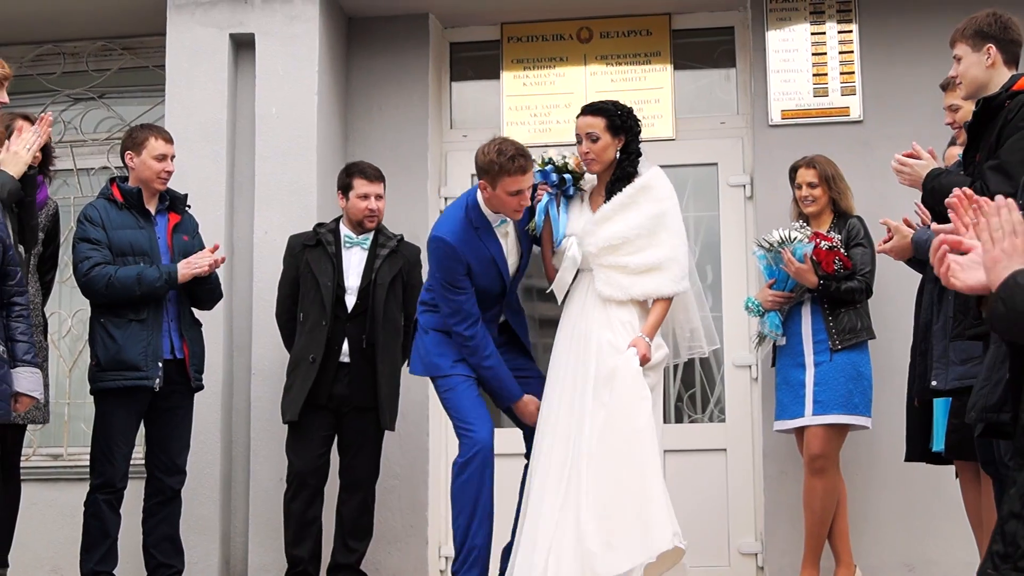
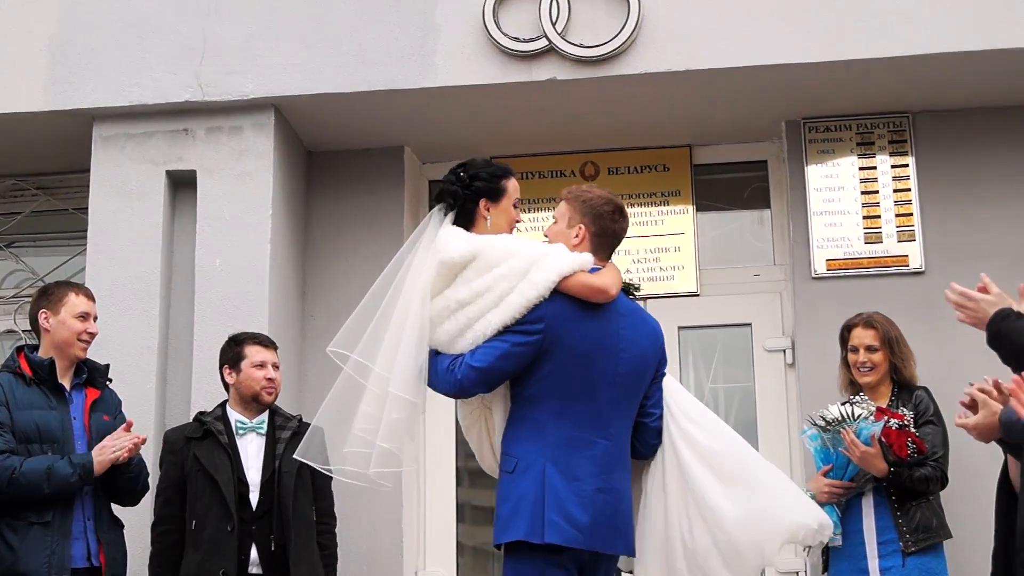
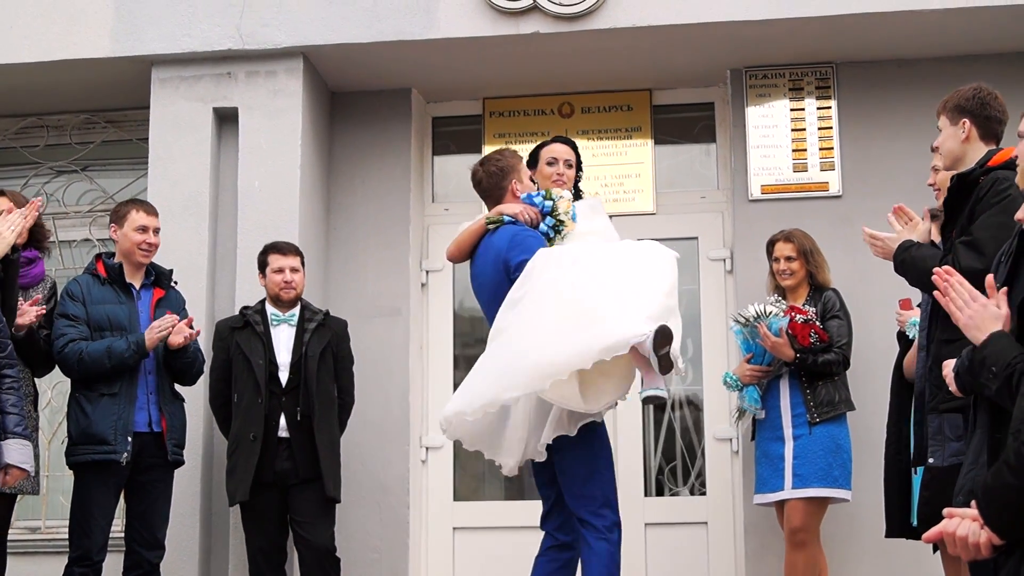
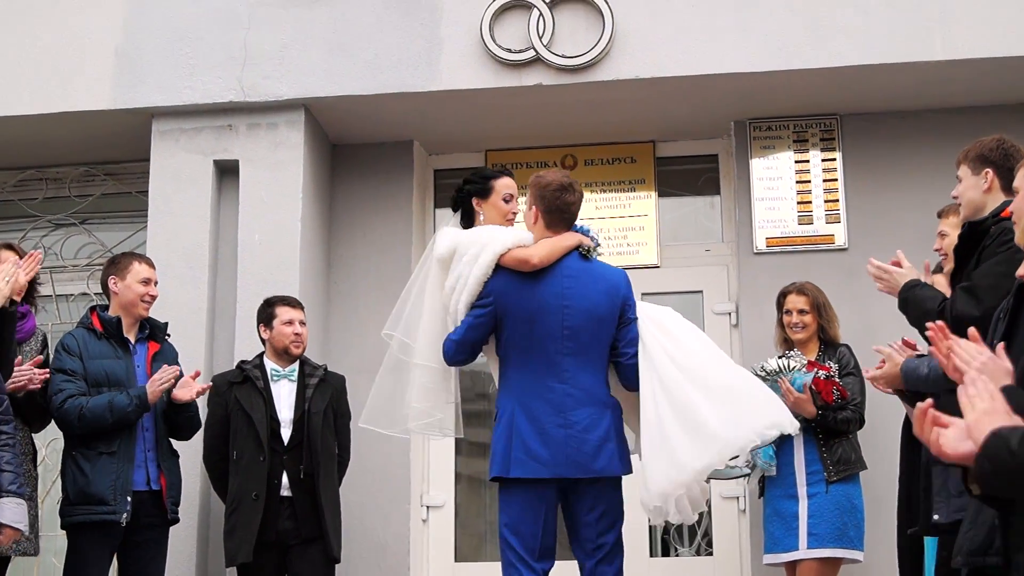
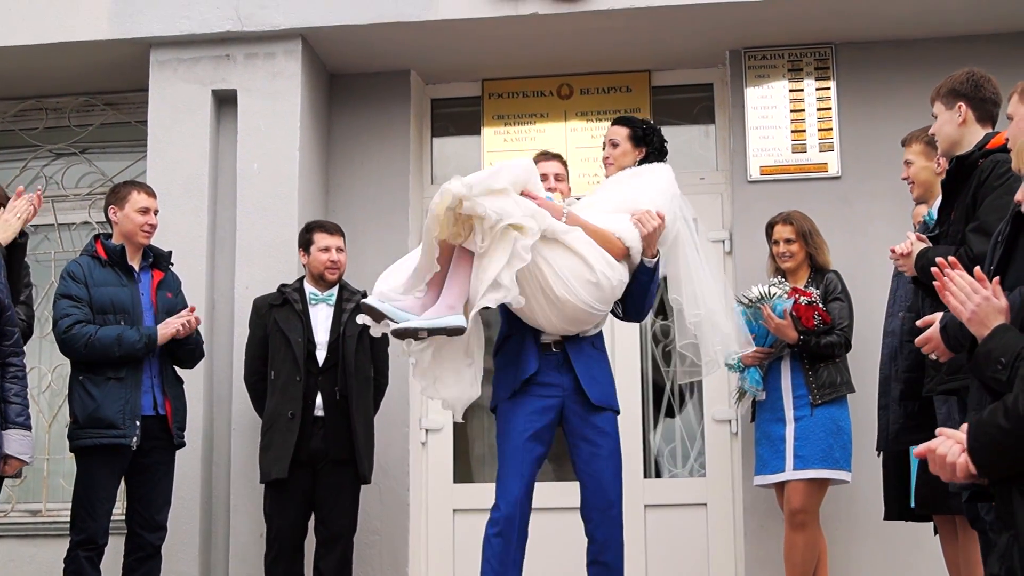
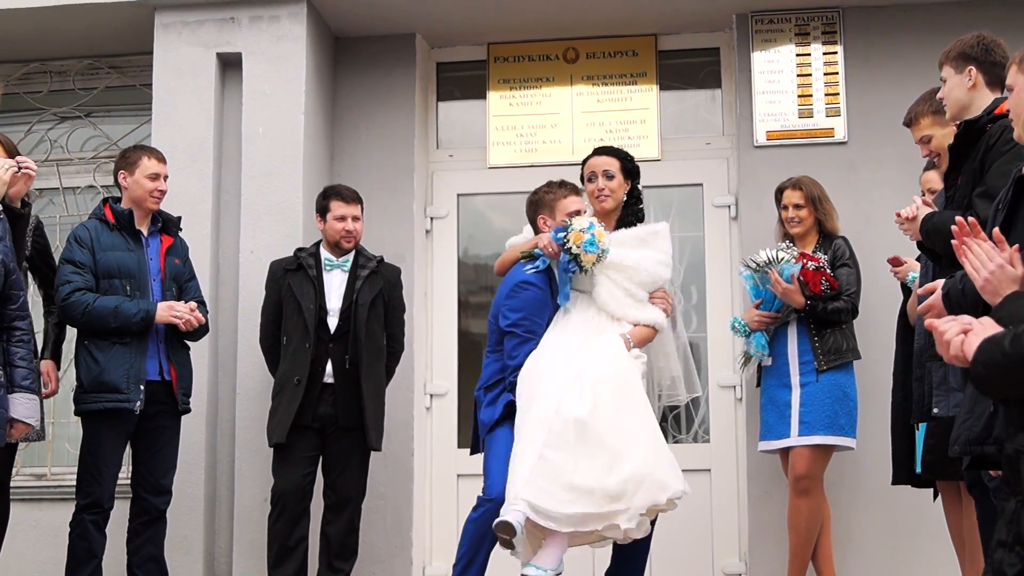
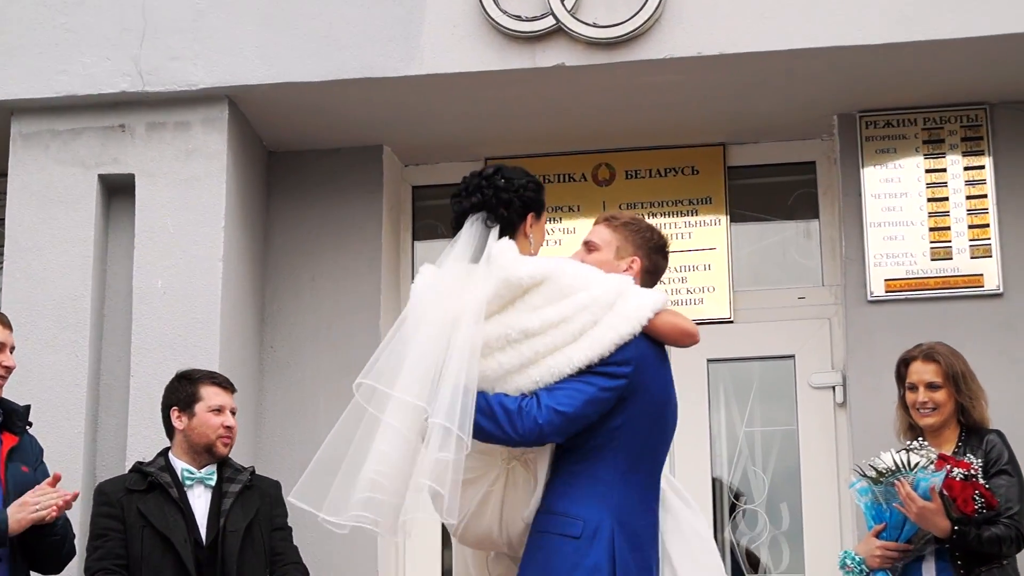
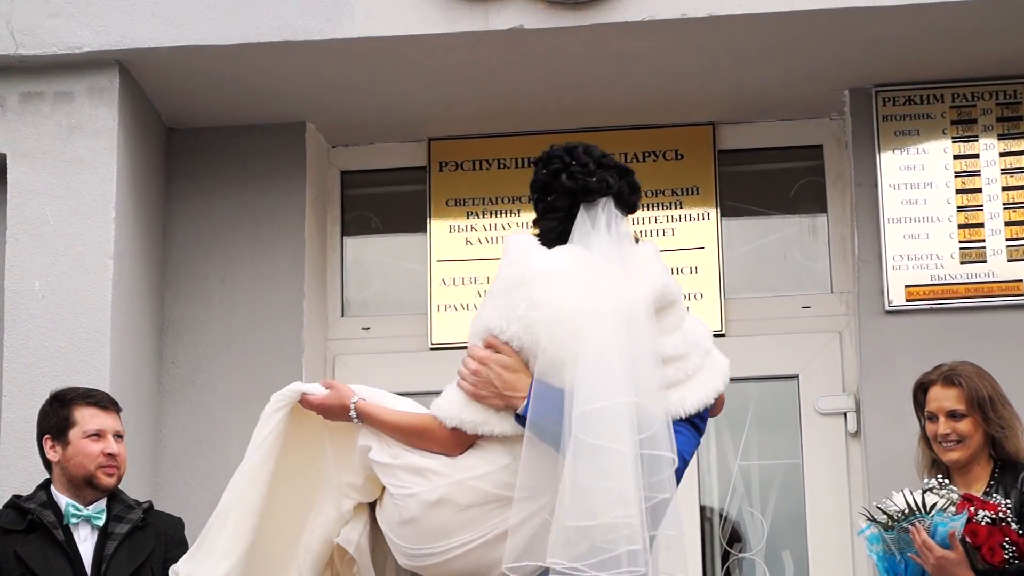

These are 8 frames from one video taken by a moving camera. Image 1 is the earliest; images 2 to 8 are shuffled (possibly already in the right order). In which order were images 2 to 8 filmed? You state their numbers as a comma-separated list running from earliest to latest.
6, 5, 3, 4, 2, 7, 8
